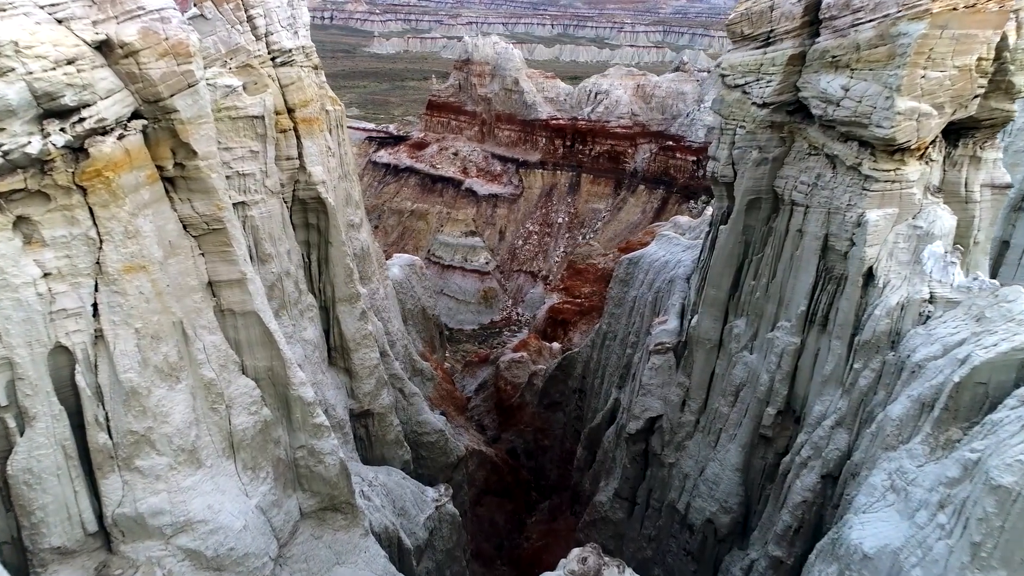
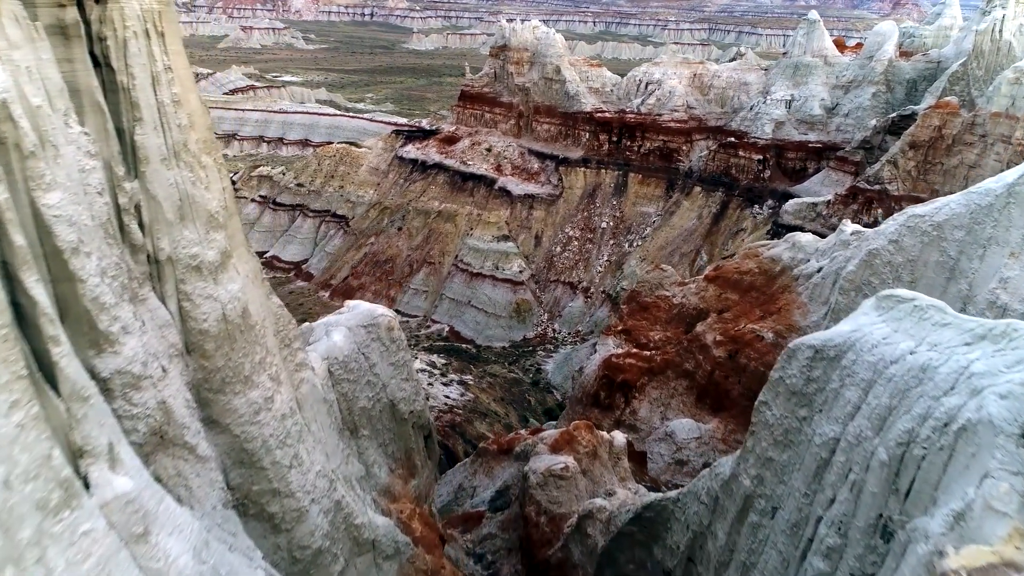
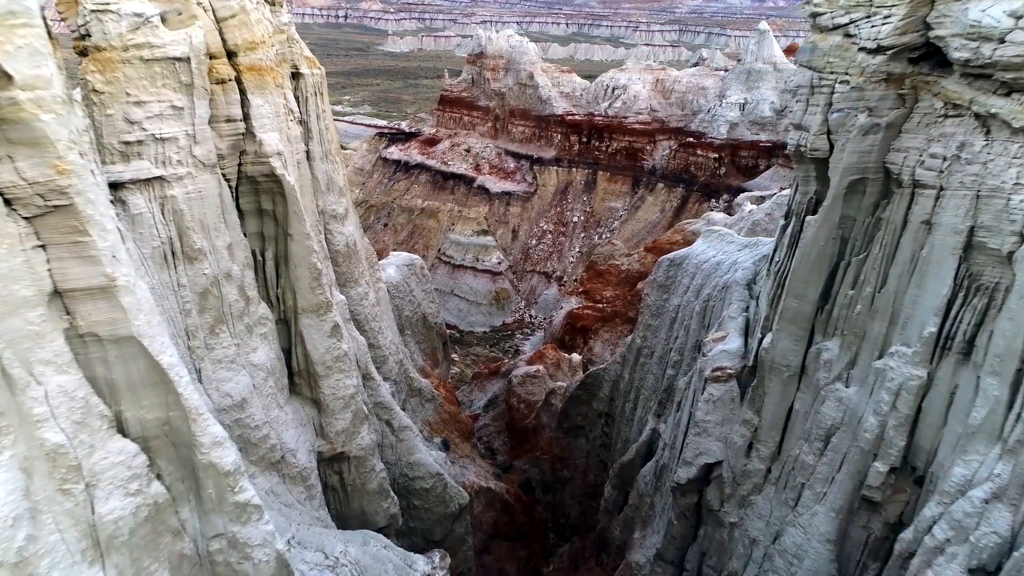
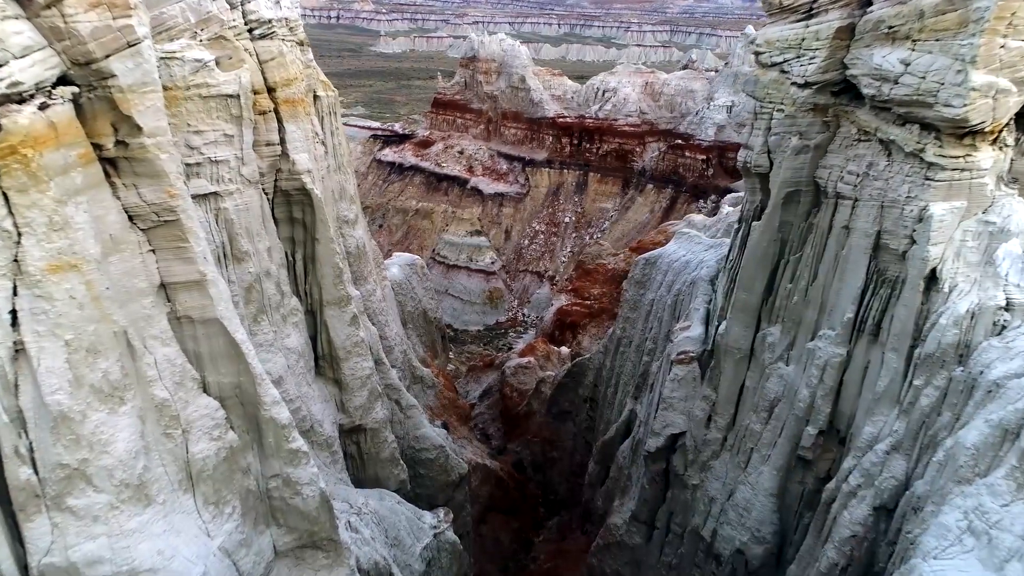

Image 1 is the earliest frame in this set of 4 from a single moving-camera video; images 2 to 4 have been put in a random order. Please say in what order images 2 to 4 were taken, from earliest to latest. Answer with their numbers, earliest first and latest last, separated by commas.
4, 3, 2
